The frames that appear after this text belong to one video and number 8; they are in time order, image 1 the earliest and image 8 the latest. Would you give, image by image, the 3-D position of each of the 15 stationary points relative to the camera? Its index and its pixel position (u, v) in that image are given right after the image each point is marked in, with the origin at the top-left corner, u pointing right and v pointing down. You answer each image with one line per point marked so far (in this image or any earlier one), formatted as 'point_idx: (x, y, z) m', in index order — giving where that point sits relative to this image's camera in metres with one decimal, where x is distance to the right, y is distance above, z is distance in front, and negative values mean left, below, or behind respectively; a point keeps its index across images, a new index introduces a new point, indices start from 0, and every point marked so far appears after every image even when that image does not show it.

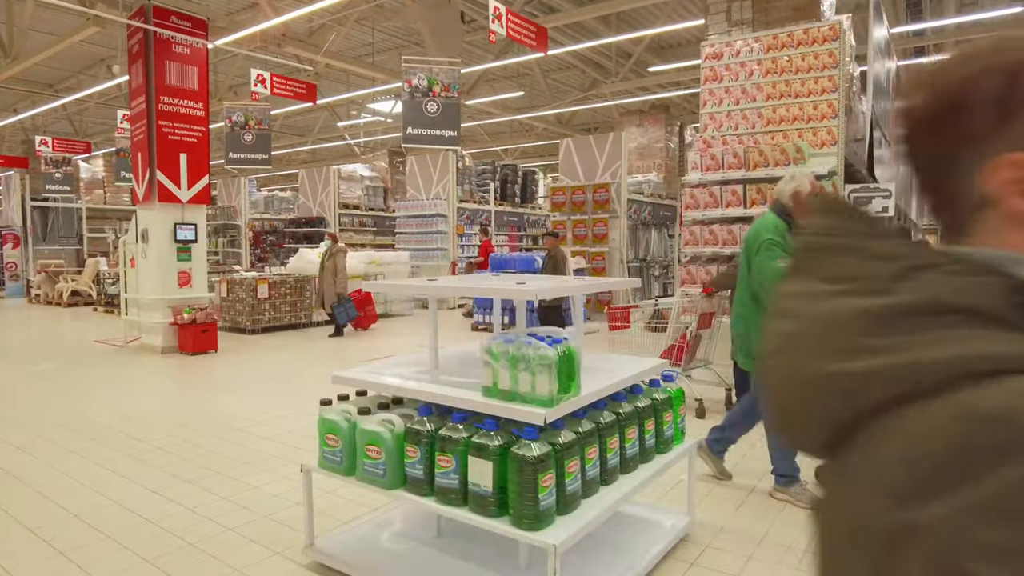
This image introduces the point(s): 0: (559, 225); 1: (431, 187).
0: (+0.8, +1.1, +11.0) m
1: (-1.6, +2.0, +13.2) m
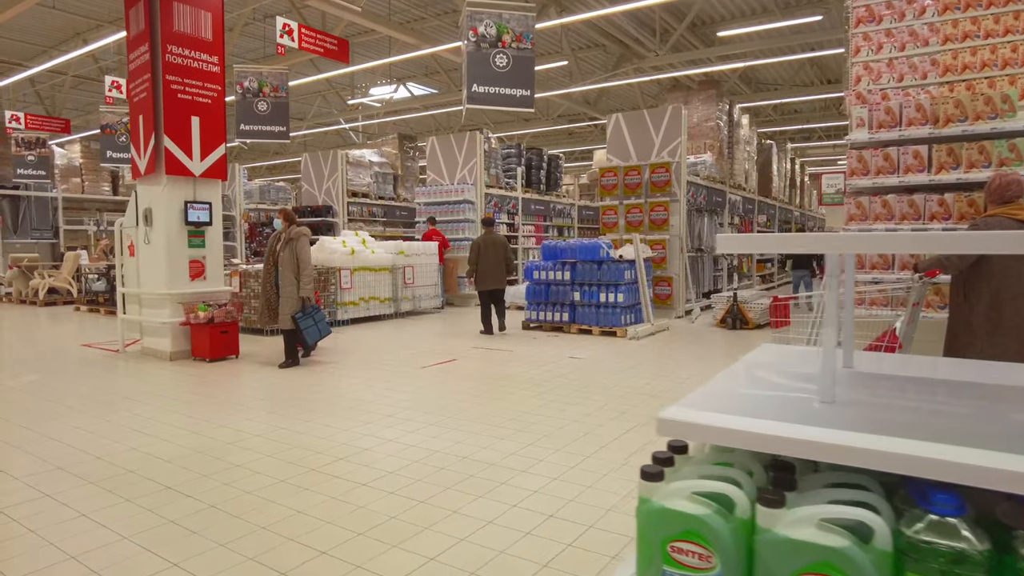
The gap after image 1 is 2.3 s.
0: (+1.4, +1.2, +9.8) m
1: (-1.0, +2.1, +11.9) m
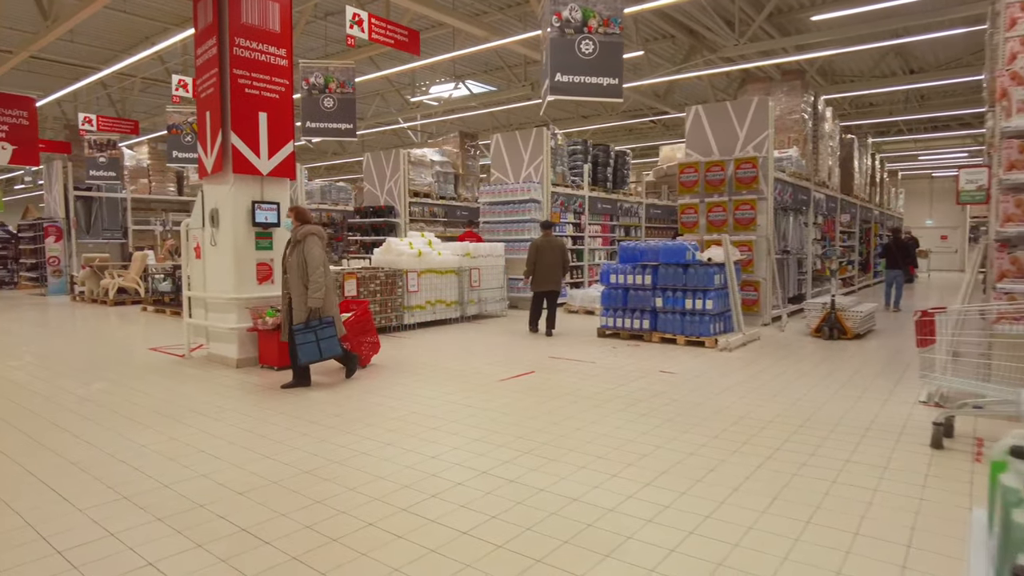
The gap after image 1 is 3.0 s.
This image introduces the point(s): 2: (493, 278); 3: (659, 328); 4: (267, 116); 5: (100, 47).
0: (+2.4, +1.1, +9.2) m
1: (+0.2, +2.0, +11.5) m
2: (-0.3, +0.1, +9.8) m
3: (+1.6, -0.4, +7.3) m
4: (-2.2, +1.6, +6.0) m
5: (-8.5, +5.0, +13.6) m
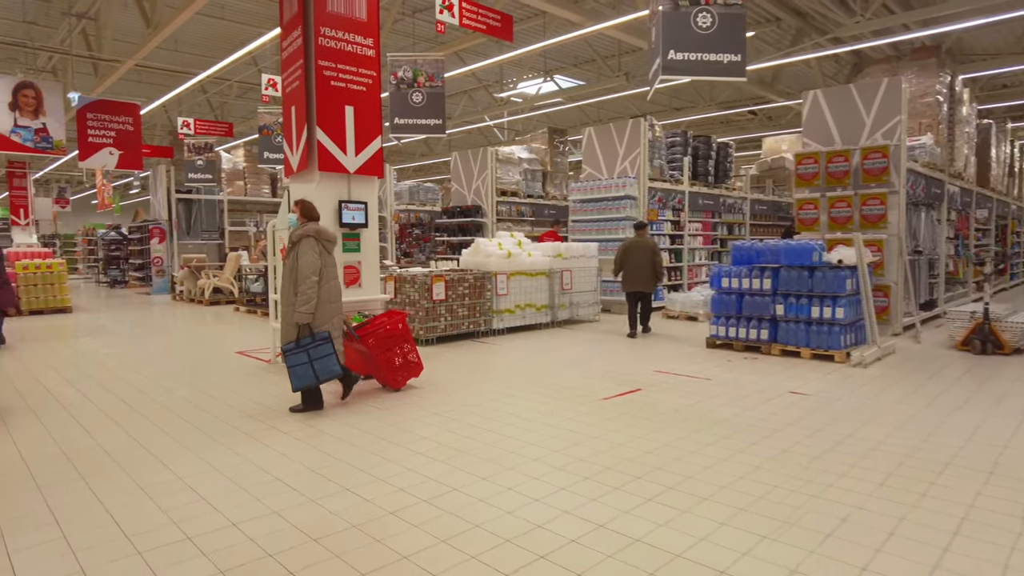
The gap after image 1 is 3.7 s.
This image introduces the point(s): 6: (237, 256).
0: (+3.6, +1.0, +8.2) m
1: (+1.7, +2.0, +10.8) m
2: (+1.0, +0.1, +9.2) m
3: (+2.6, -0.5, +6.5) m
4: (-1.4, +1.5, +5.7) m
5: (-6.6, +5.0, +14.0) m
6: (-5.3, +0.6, +12.9) m
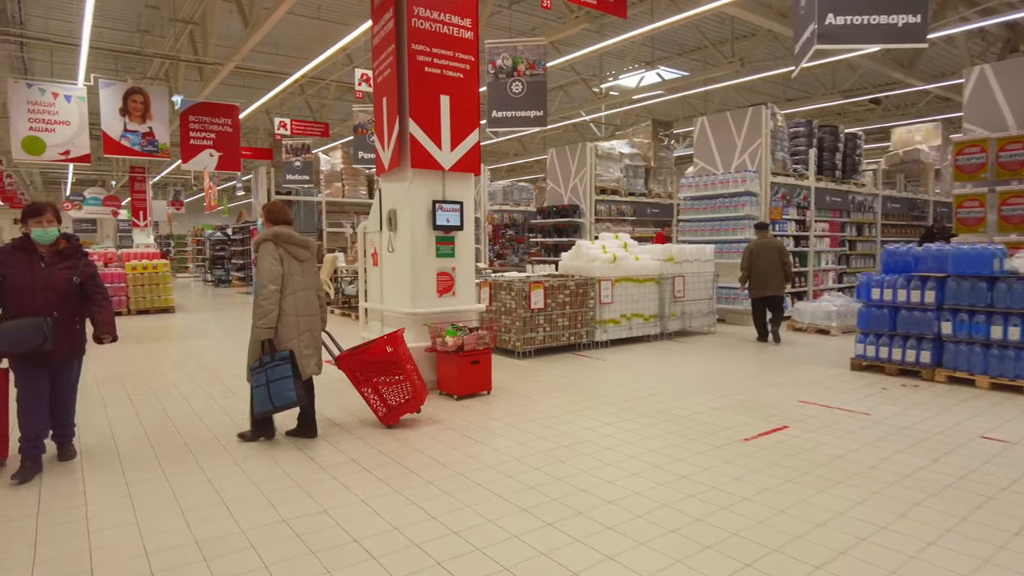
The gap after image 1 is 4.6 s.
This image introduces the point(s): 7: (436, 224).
0: (+4.8, +0.9, +7.0) m
1: (+3.2, +1.9, +9.8) m
2: (+2.3, 0.0, +8.3) m
3: (+3.6, -0.6, +5.4) m
4: (-0.5, +1.5, +5.1) m
5: (-4.5, +5.0, +14.1) m
6: (-3.5, +0.6, +12.8) m
7: (-0.6, +0.5, +5.1) m
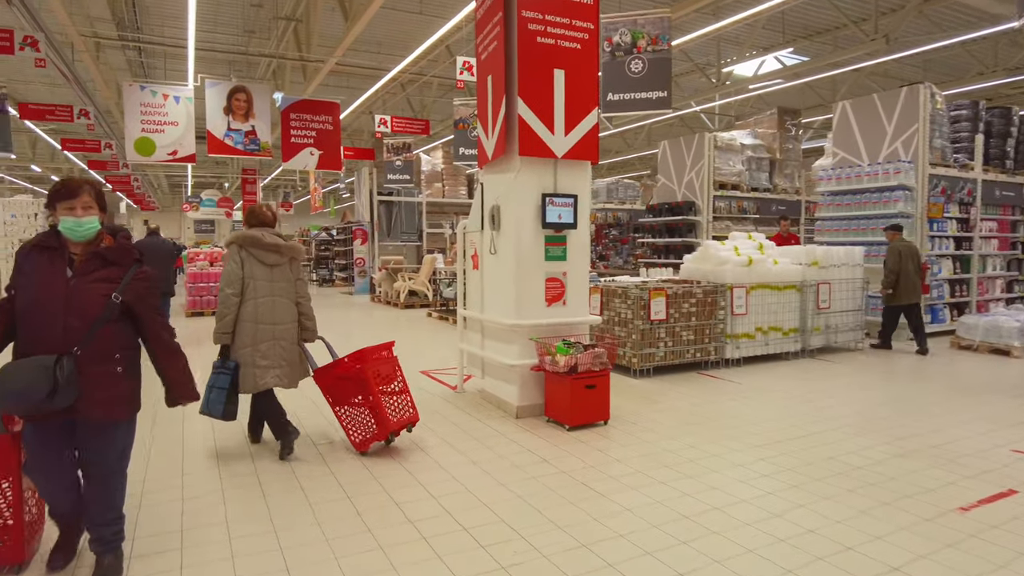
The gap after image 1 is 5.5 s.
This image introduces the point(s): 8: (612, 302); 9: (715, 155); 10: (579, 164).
0: (+5.8, +0.8, +5.4) m
1: (+4.7, +1.8, +8.4) m
2: (+3.6, -0.1, +7.1) m
3: (+4.4, -0.7, +4.1) m
4: (+0.3, +1.4, +4.4) m
5: (-2.3, +5.0, +13.8) m
6: (-1.5, +0.6, +12.4) m
7: (+0.2, +0.4, +4.4) m
8: (+0.9, -0.1, +6.0) m
9: (+3.3, +2.2, +10.9) m
10: (+0.5, +0.9, +4.6) m
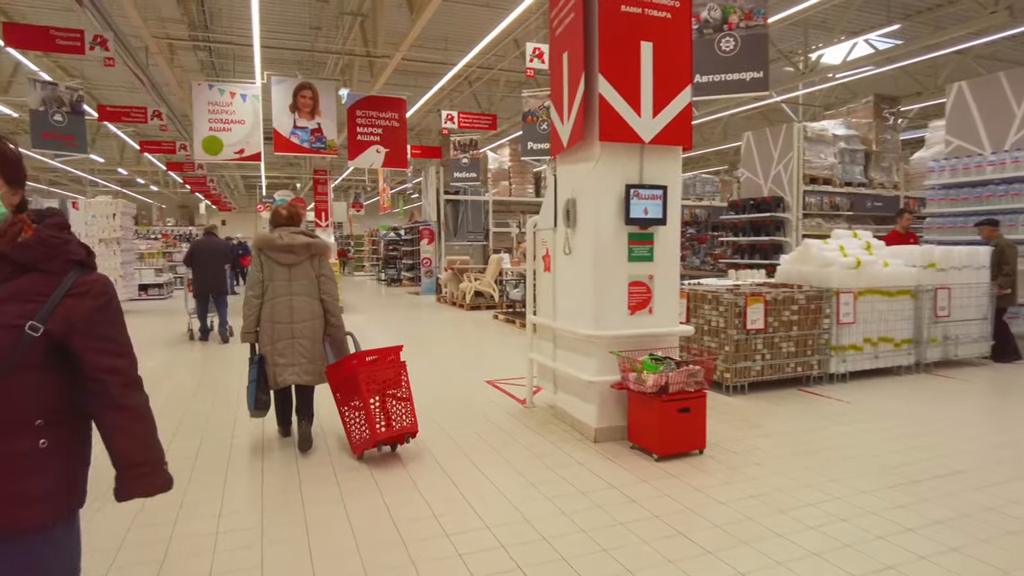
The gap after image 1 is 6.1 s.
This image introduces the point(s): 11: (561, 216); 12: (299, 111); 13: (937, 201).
0: (+6.4, +0.7, +4.3) m
1: (+5.5, +1.7, +7.4) m
2: (+4.3, -0.2, +6.2) m
3: (+4.8, -0.8, +3.1) m
4: (+0.8, +1.4, +3.8) m
5: (-0.9, +5.0, +13.4) m
6: (-0.3, +0.5, +11.9) m
7: (+0.7, +0.4, +3.8) m
8: (+1.5, -0.2, +5.3) m
9: (+4.4, +2.1, +10.0) m
10: (+0.9, +0.8, +4.0) m
11: (+0.3, +0.5, +4.2) m
12: (-3.2, +2.7, +10.1) m
13: (+5.1, +1.0, +7.8) m
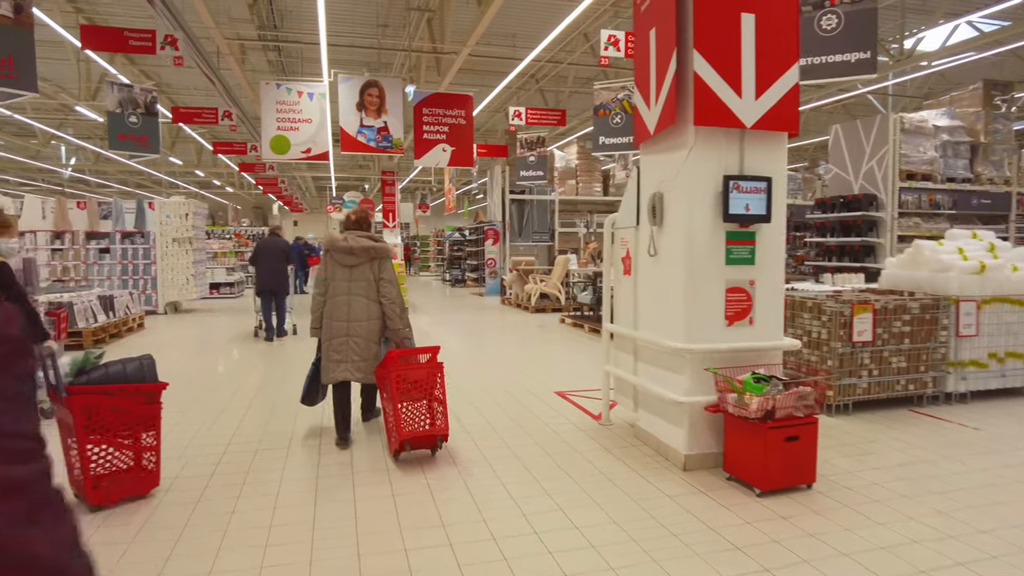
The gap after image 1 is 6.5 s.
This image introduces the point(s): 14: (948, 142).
0: (+6.8, +0.6, +3.2) m
1: (+6.3, +1.6, +6.4) m
2: (+4.9, -0.2, +5.3) m
3: (+5.1, -0.8, +2.2) m
4: (+1.2, +1.3, +3.3) m
5: (+0.5, +4.9, +13.0) m
6: (+0.9, +0.5, +11.5) m
7: (+1.1, +0.4, +3.3) m
8: (+2.1, -0.2, +4.8) m
9: (+5.4, +2.1, +9.1) m
10: (+1.4, +0.8, +3.5) m
11: (+0.8, +0.4, +3.8) m
12: (-2.2, +2.7, +9.9) m
13: (+5.8, +0.9, +6.9) m
14: (+6.3, +2.1, +9.4) m
